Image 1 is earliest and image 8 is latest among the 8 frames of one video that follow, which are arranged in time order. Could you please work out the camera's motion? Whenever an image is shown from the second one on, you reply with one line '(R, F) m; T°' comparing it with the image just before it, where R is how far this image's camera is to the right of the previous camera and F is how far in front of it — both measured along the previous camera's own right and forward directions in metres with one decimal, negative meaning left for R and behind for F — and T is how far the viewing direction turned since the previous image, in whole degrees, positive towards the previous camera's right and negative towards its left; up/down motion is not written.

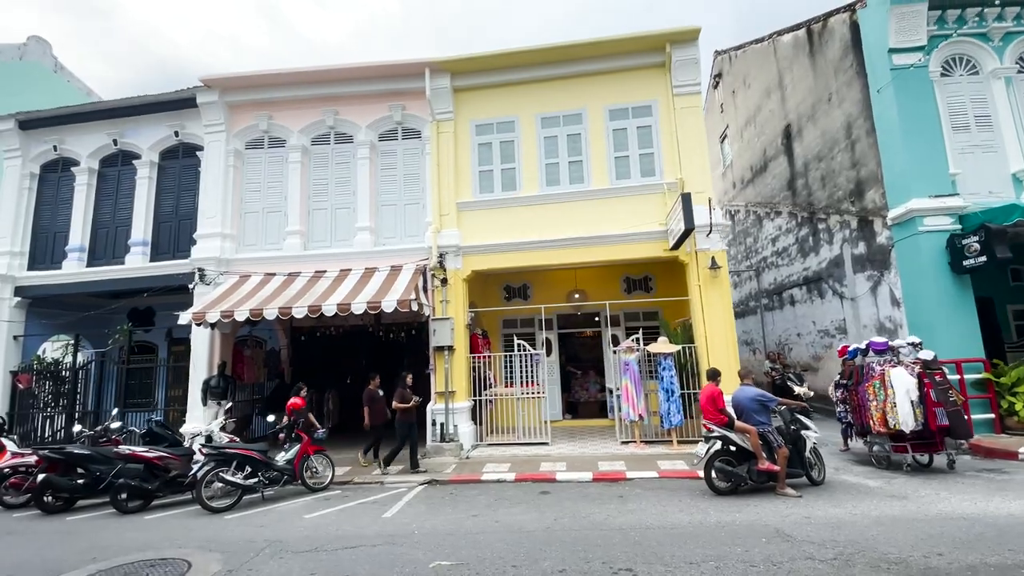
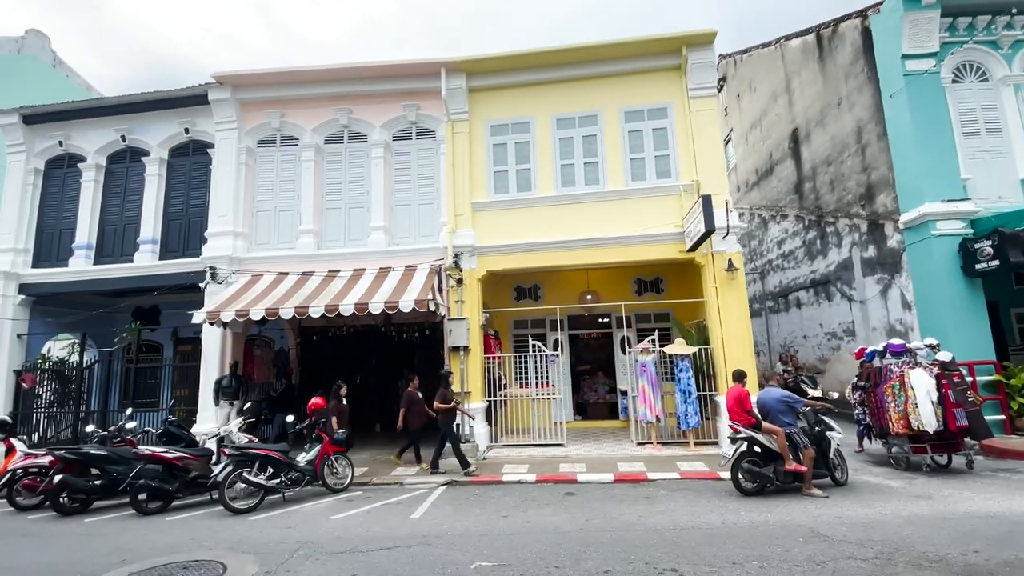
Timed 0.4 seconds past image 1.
(-0.5, 0.0) m; +1°
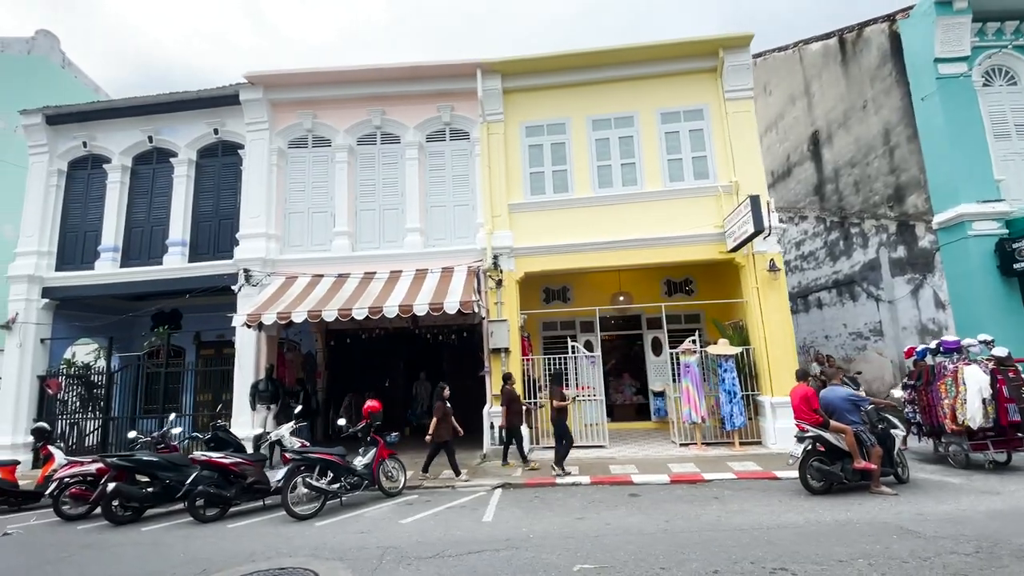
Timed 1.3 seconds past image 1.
(-1.0, 0.0) m; +1°
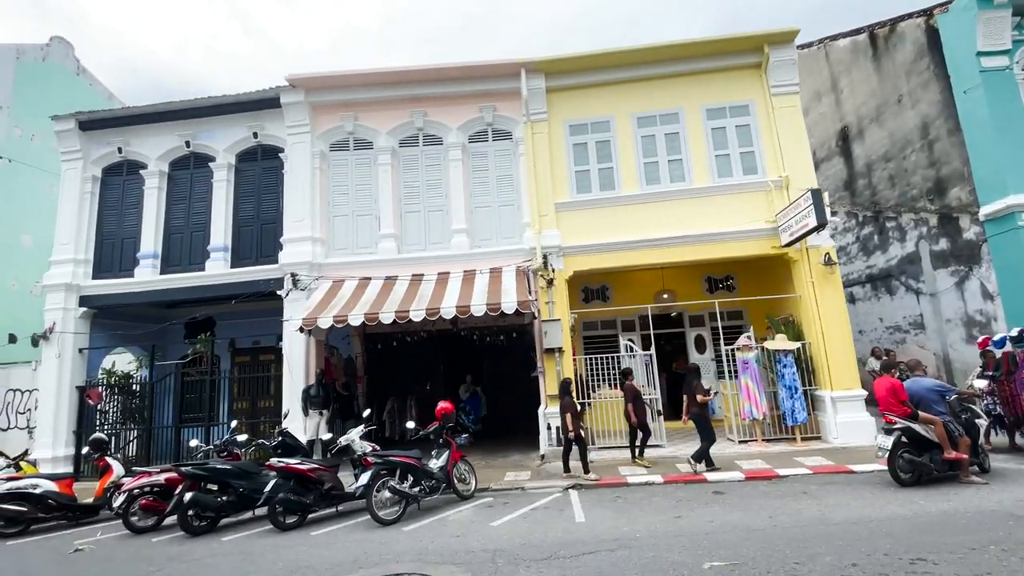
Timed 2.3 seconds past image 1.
(-1.2, +0.1) m; +1°
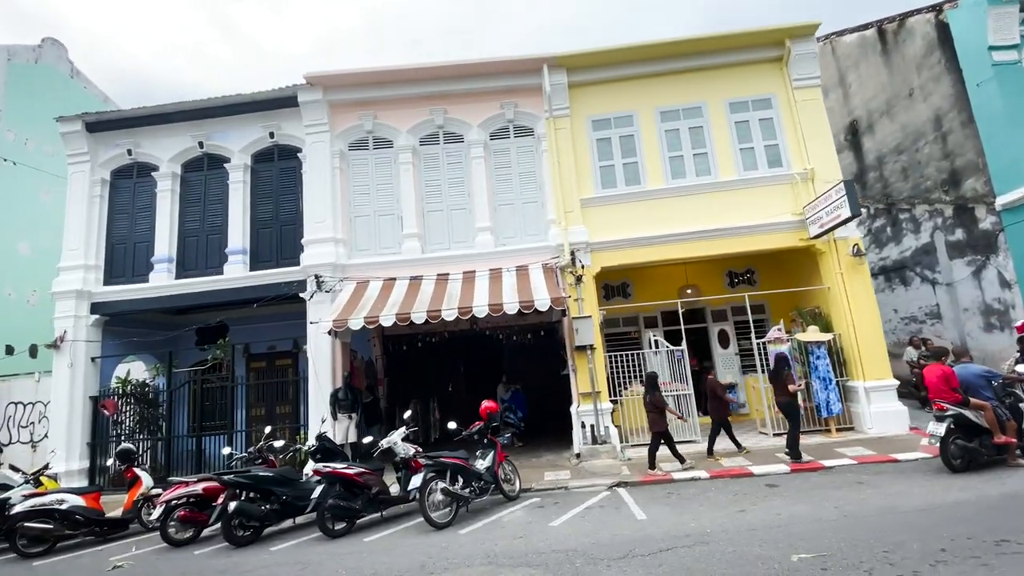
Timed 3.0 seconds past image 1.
(-0.8, +0.1) m; +2°
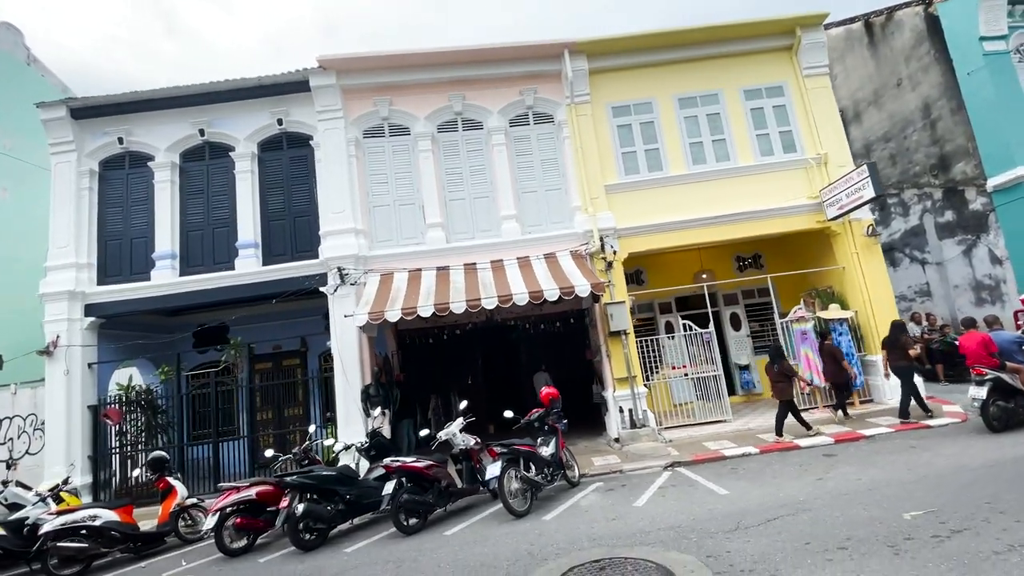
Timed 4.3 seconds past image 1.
(-1.5, +0.2) m; +5°
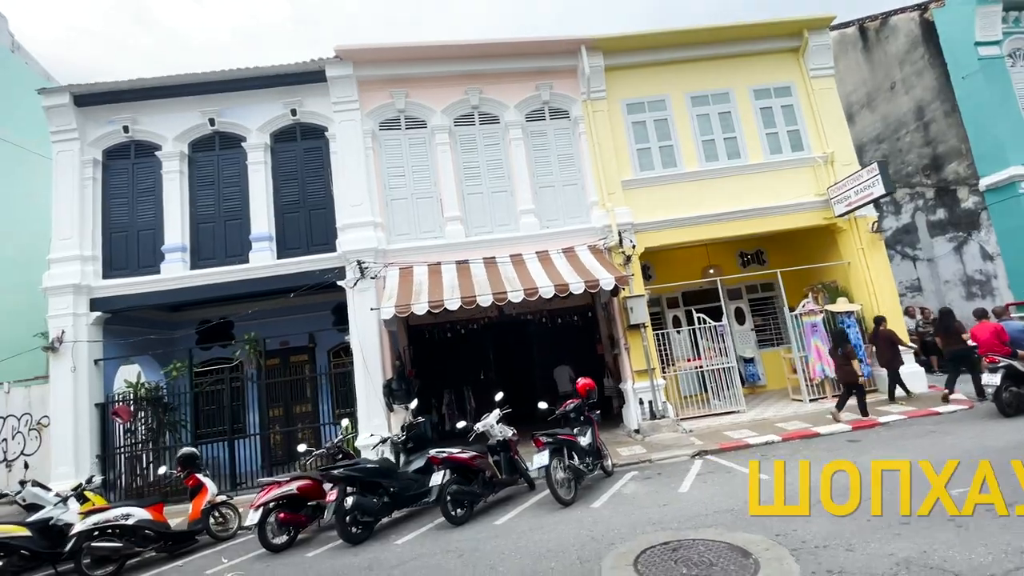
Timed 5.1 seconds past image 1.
(-0.9, 0.0) m; +3°
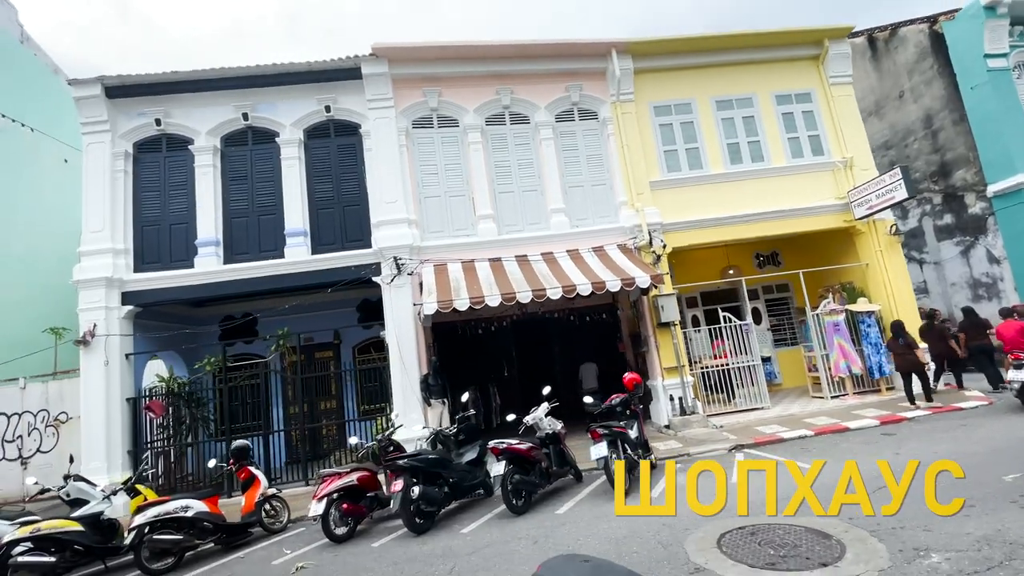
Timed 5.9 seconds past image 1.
(-0.9, -0.1) m; +2°
